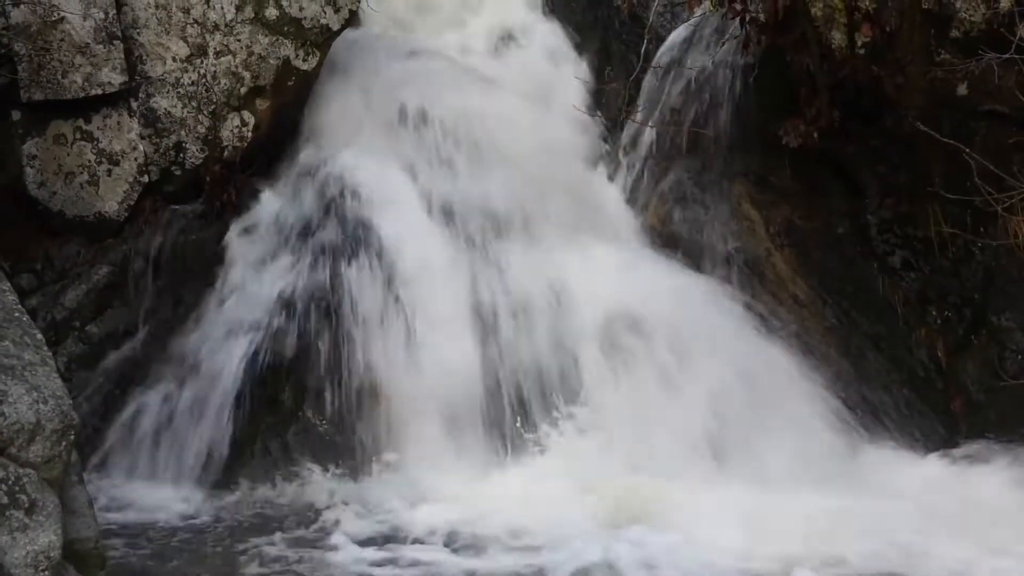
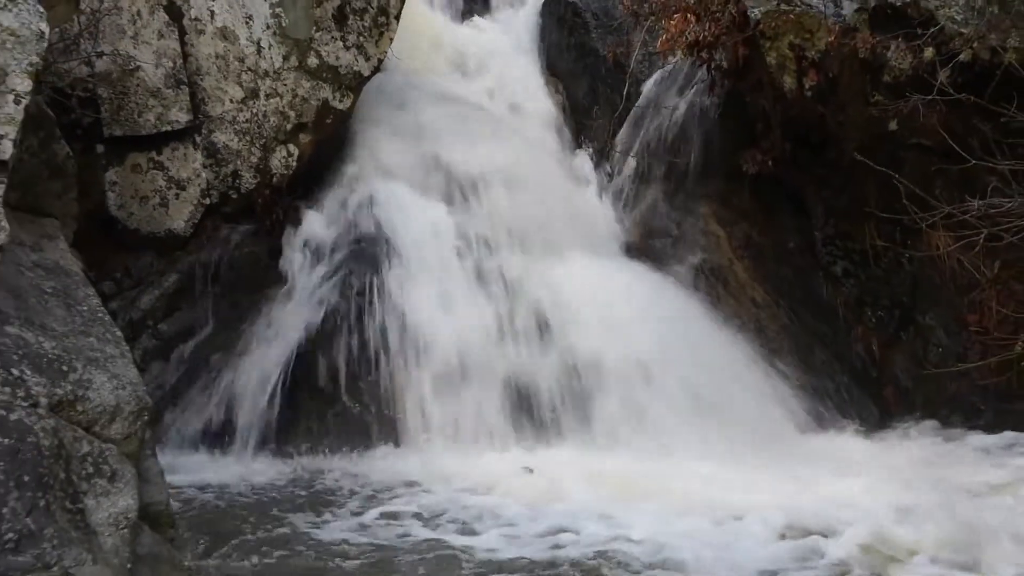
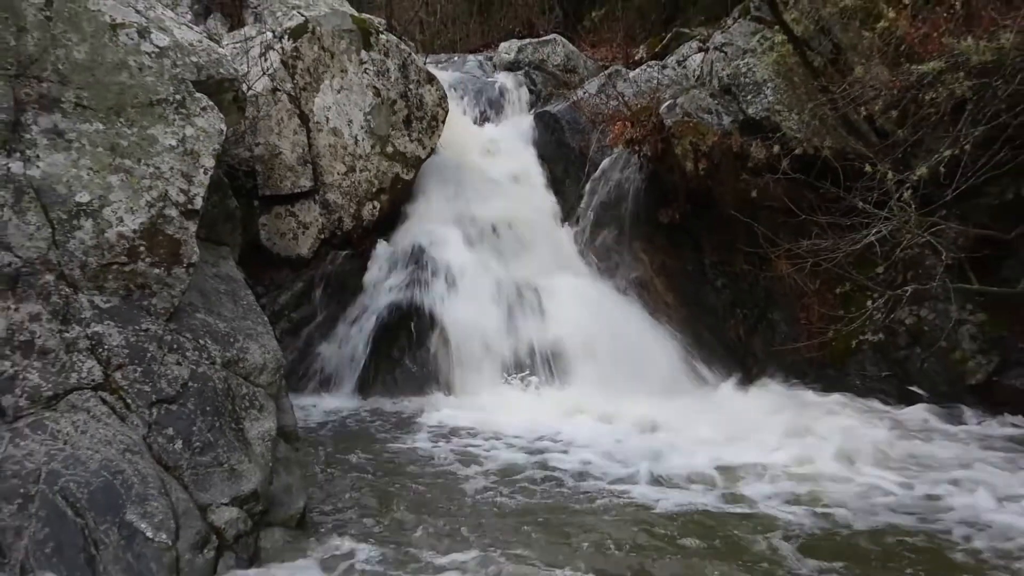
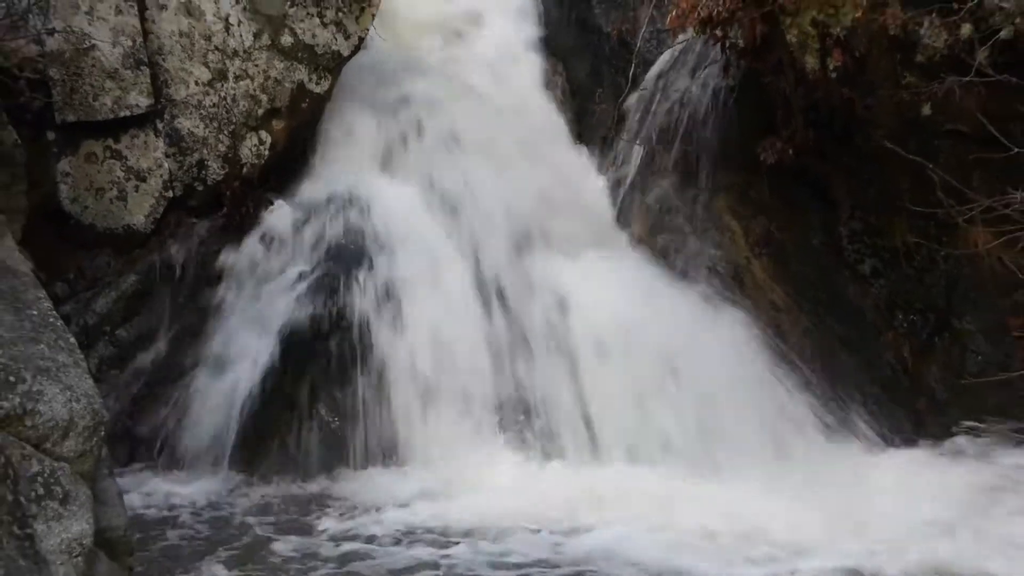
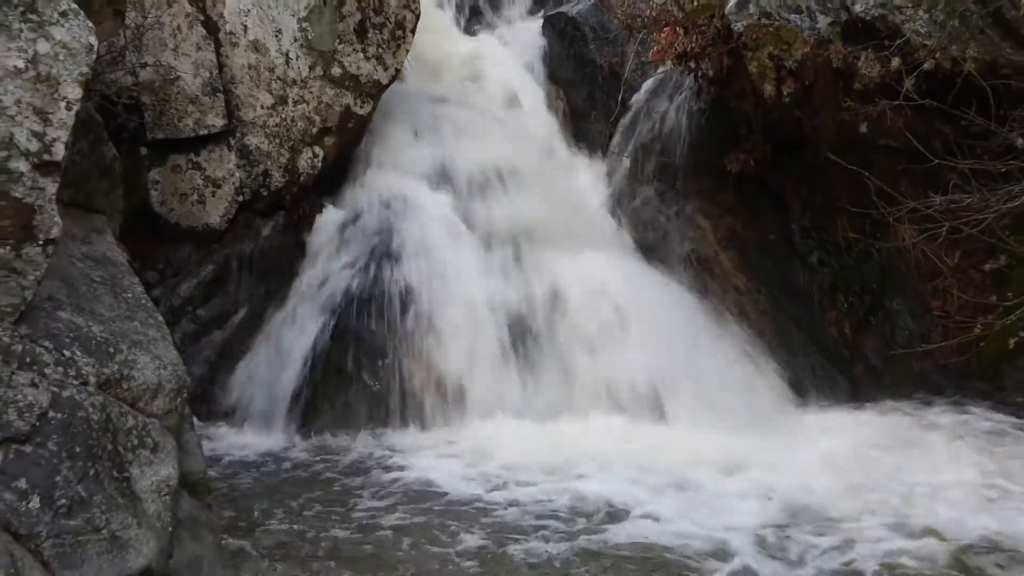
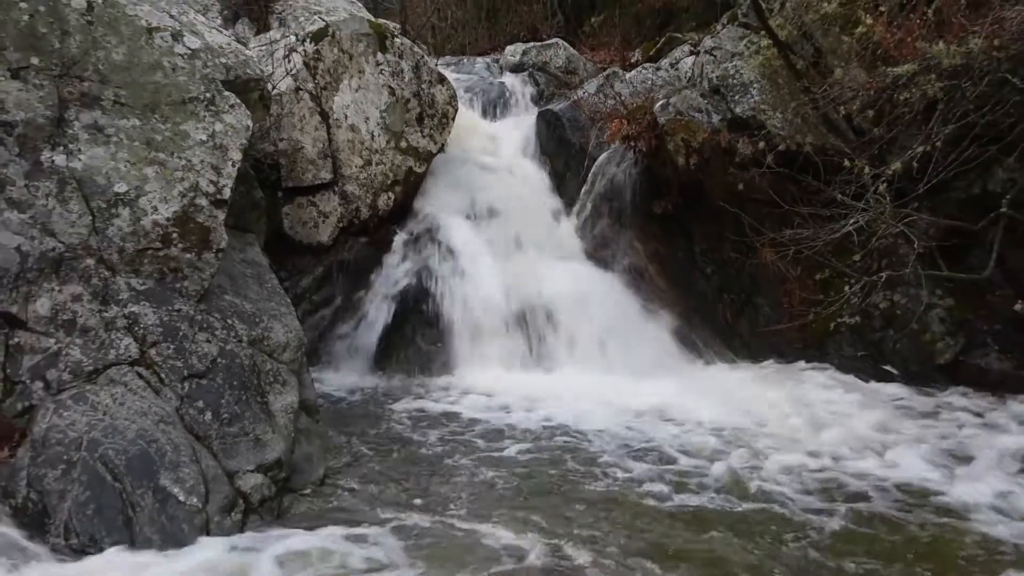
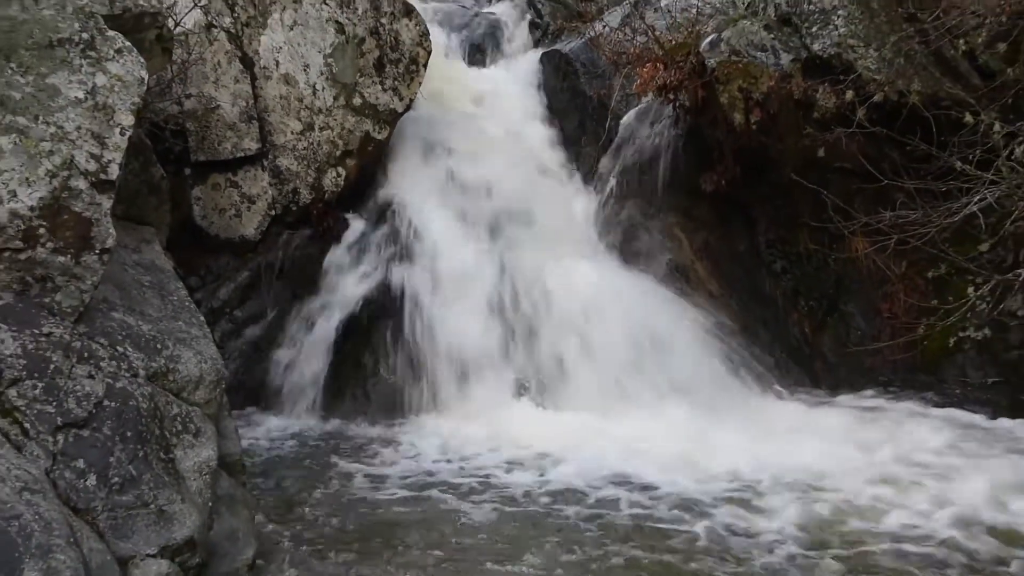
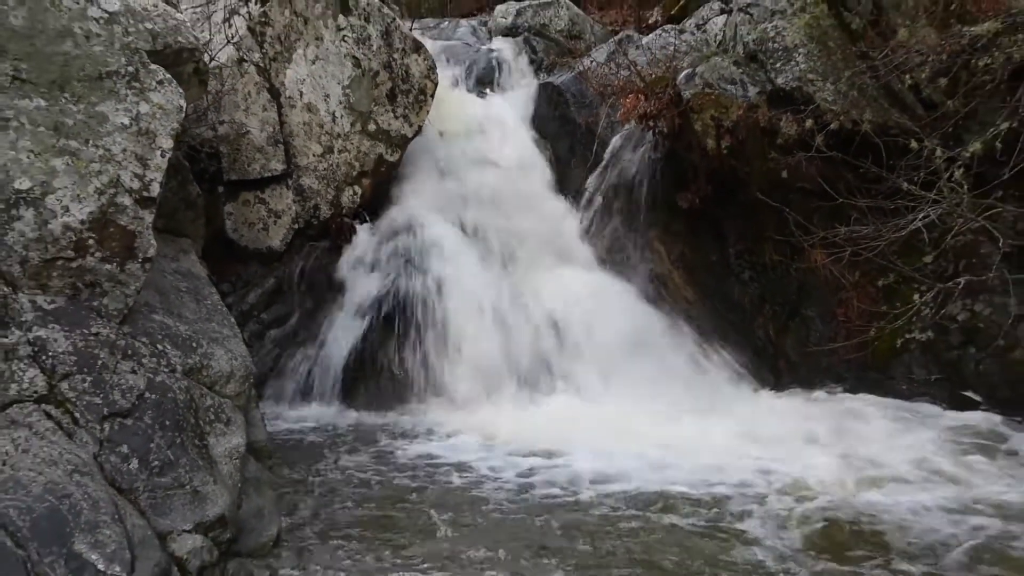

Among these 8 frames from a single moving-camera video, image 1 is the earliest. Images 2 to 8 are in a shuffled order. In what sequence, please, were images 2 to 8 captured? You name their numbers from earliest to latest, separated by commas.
4, 2, 5, 7, 8, 3, 6
